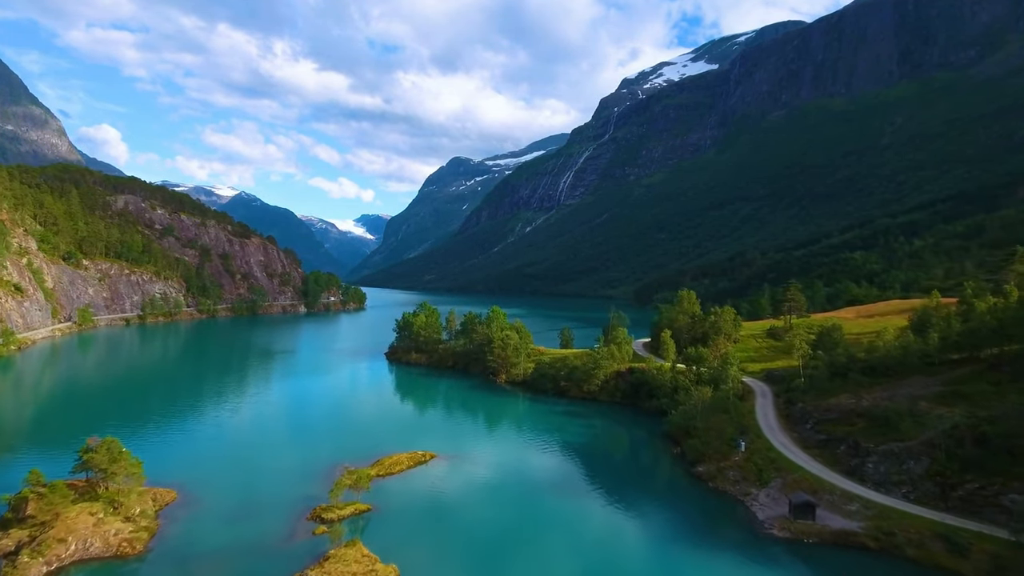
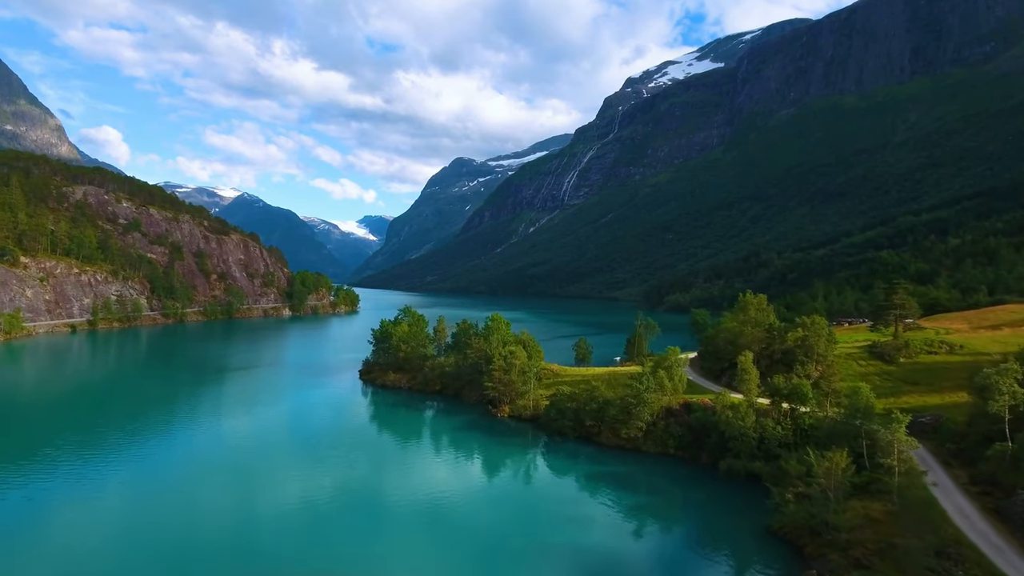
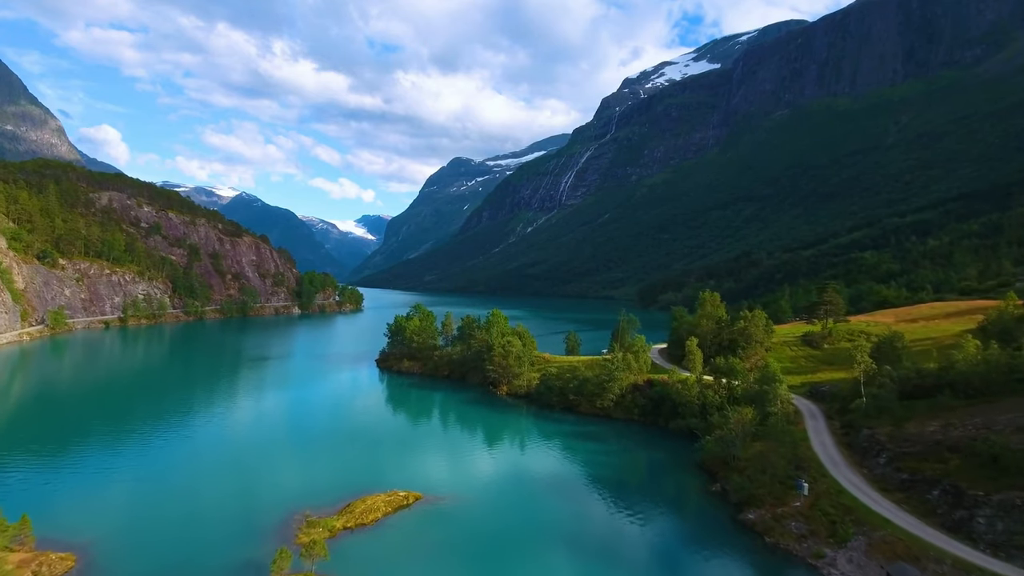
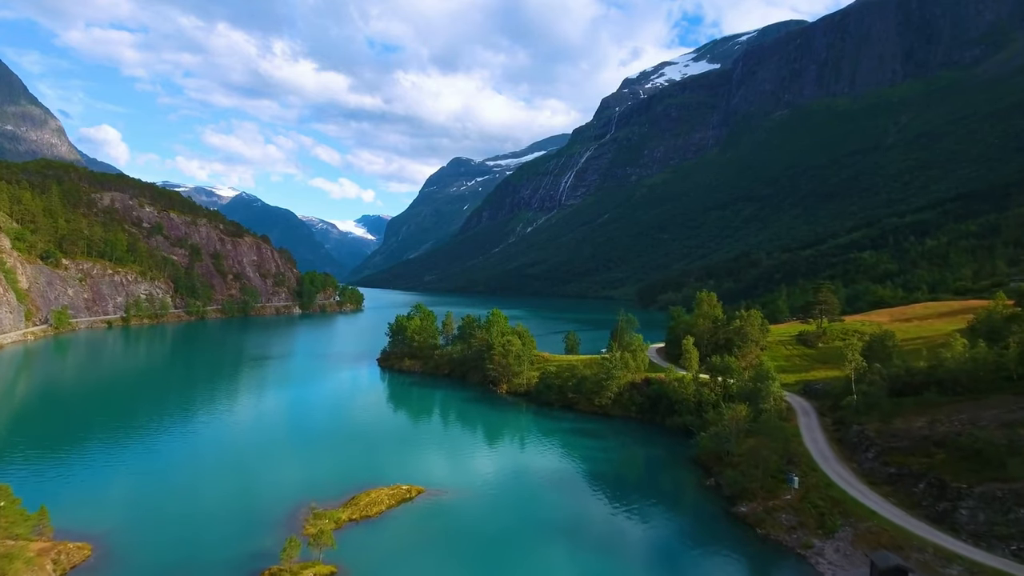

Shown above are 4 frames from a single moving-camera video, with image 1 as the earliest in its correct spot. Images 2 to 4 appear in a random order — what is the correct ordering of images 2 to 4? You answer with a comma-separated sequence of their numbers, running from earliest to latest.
4, 3, 2
